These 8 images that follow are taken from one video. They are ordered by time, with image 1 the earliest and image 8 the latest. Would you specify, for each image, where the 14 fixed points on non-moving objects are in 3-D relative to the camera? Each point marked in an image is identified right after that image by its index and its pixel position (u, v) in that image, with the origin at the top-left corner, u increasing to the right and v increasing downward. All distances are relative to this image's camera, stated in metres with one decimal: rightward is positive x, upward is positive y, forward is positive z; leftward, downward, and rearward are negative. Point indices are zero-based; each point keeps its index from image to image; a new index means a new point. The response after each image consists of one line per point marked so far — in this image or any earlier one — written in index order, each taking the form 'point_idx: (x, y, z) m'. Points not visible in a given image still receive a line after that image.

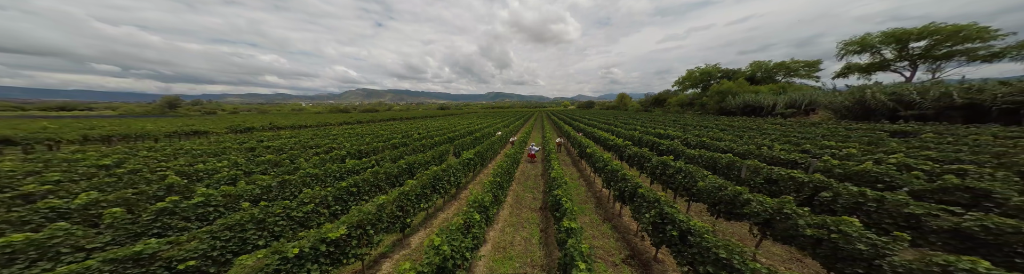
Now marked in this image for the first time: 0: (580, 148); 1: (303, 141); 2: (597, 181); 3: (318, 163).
0: (+6.3, -1.4, +18.0) m
1: (-18.4, -0.5, +17.3) m
2: (+6.0, -3.3, +13.5) m
3: (-11.1, -1.5, +11.1) m
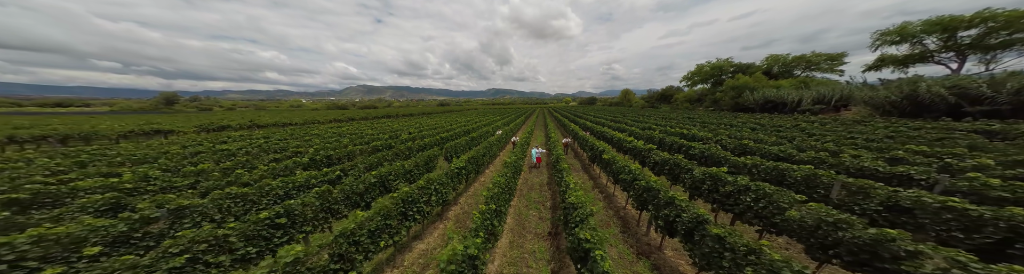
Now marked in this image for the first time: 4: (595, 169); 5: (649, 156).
0: (+6.3, -1.4, +15.5) m
1: (-18.4, -0.5, +14.9) m
2: (+6.0, -3.4, +11.1) m
3: (-11.1, -1.6, +8.7) m
4: (+6.8, -2.9, +15.3) m
5: (+8.8, -1.2, +12.3) m
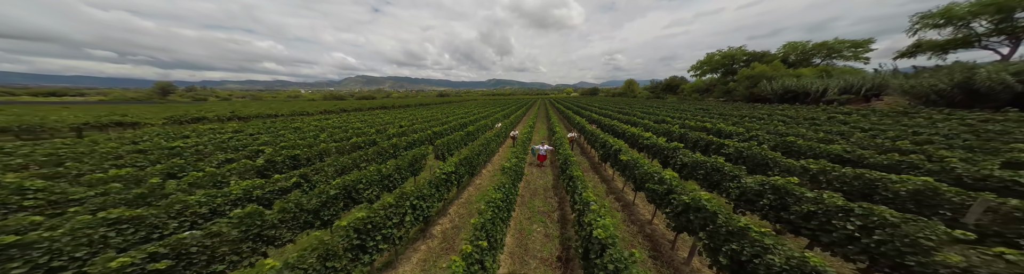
0: (+6.3, -1.0, +13.6) m
1: (-18.4, -0.2, +13.0) m
2: (+6.0, -3.2, +9.3) m
3: (-11.1, -1.5, +6.8) m
4: (+6.7, -2.5, +13.5) m
5: (+8.8, -1.0, +10.4) m
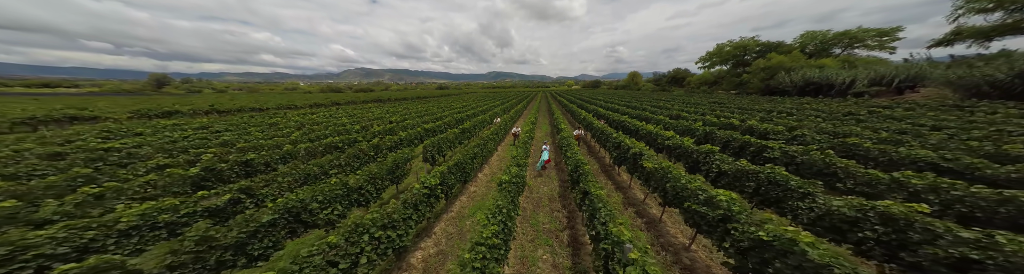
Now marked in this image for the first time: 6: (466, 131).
0: (+6.3, -0.9, +11.8) m
1: (-18.4, -0.1, +11.2) m
2: (+6.0, -3.3, +7.6) m
3: (-11.1, -1.7, +5.1) m
4: (+6.7, -2.4, +11.8) m
5: (+8.7, -1.0, +8.6) m
6: (-4.0, +0.5, +16.9) m
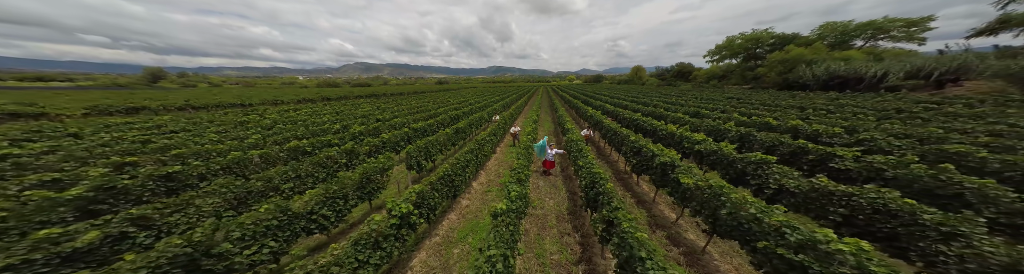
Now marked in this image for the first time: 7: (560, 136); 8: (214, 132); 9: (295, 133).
0: (+6.3, -1.1, +10.0) m
1: (-18.4, -0.2, +9.4) m
2: (+6.0, -3.5, +5.8) m
3: (-11.1, -1.9, +3.3) m
4: (+6.7, -2.5, +10.0) m
5: (+8.7, -1.2, +6.8) m
6: (-4.0, +0.5, +15.0) m
7: (+4.4, +0.1, +18.0) m
8: (-17.9, +0.3, +11.6) m
9: (-13.9, +0.2, +12.3) m
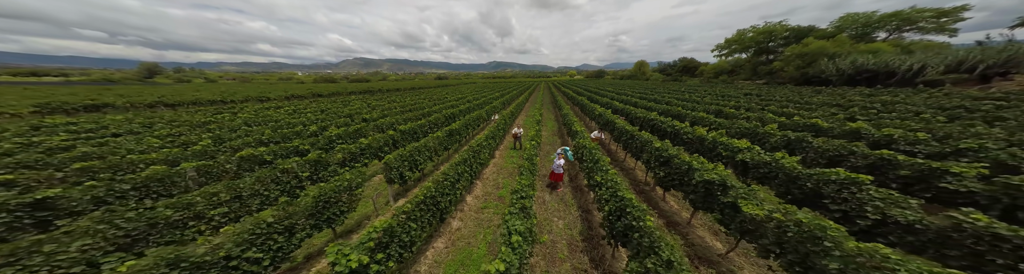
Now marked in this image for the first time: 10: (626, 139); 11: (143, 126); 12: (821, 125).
0: (+6.4, -1.3, +8.2) m
1: (-18.4, -0.4, +7.7) m
2: (+6.0, -3.8, +4.1) m
3: (-11.1, -2.3, +1.6) m
4: (+6.8, -2.7, +8.2) m
5: (+8.8, -1.5, +5.0) m
6: (-4.0, +0.4, +13.2) m
7: (+4.5, 0.0, +16.3) m
8: (-17.8, +0.1, +9.8) m
9: (-13.8, +0.1, +10.6) m
10: (+7.0, 0.0, +12.0) m
11: (-22.0, +0.7, +11.5) m
12: (+15.6, +0.7, +9.8) m
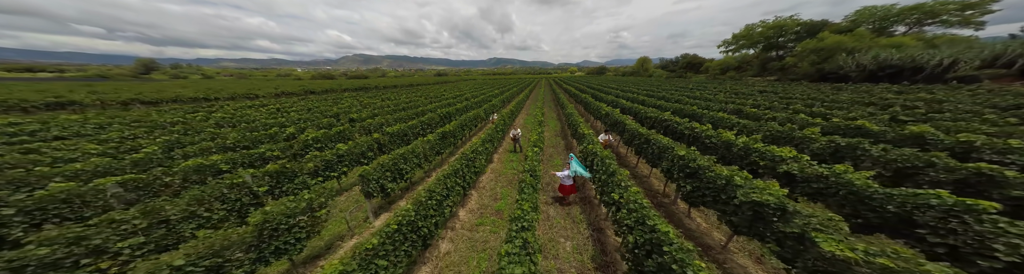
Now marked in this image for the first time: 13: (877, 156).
0: (+6.3, -1.5, +6.9) m
1: (-18.4, -0.6, +6.4) m
2: (+6.0, -4.1, +2.8) m
3: (-11.1, -2.6, +0.3) m
4: (+6.8, -2.9, +7.0) m
5: (+8.7, -1.7, +3.8) m
6: (-4.0, +0.2, +11.9) m
7: (+4.5, 0.0, +15.0) m
8: (-17.8, -0.1, +8.6) m
9: (-13.9, -0.1, +9.3) m
10: (+7.0, -0.1, +10.7) m
11: (-22.1, +0.5, +10.2) m
12: (+15.6, +0.5, +8.5) m
13: (+12.1, -0.6, +6.5) m
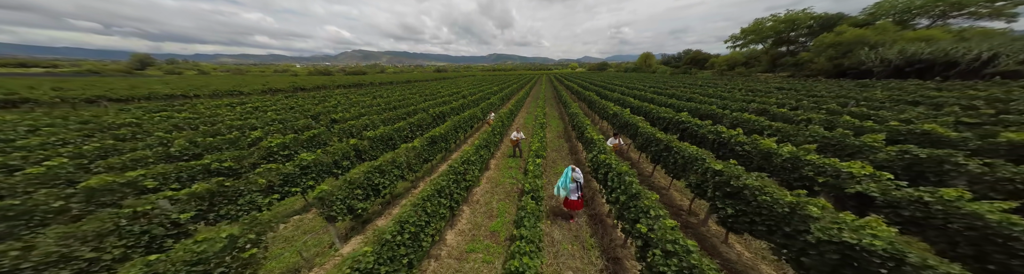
0: (+6.3, -1.8, +5.5) m
1: (-18.4, -0.9, +5.0) m
2: (+5.9, -4.4, +1.5) m
3: (-11.2, -3.0, -1.1) m
4: (+6.7, -3.2, +5.6) m
5: (+8.7, -2.1, +2.3) m
6: (-4.0, 0.0, +10.5) m
7: (+4.4, -0.2, +13.5) m
8: (-17.9, -0.3, +7.1) m
9: (-13.9, -0.3, +7.9) m
10: (+6.9, -0.3, +9.2) m
11: (-22.1, +0.3, +8.8) m
12: (+15.5, +0.2, +7.0) m
13: (+12.1, -0.9, +5.0) m
